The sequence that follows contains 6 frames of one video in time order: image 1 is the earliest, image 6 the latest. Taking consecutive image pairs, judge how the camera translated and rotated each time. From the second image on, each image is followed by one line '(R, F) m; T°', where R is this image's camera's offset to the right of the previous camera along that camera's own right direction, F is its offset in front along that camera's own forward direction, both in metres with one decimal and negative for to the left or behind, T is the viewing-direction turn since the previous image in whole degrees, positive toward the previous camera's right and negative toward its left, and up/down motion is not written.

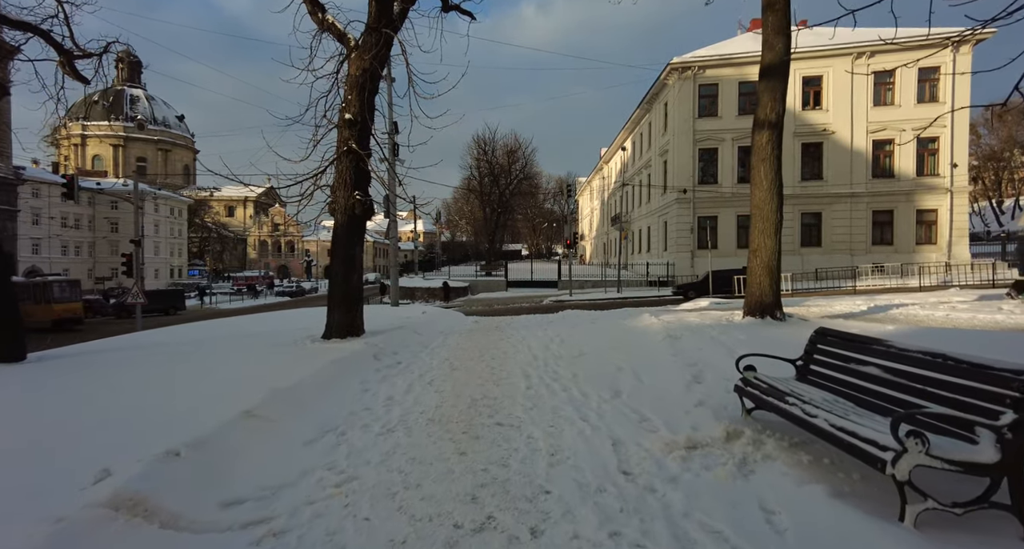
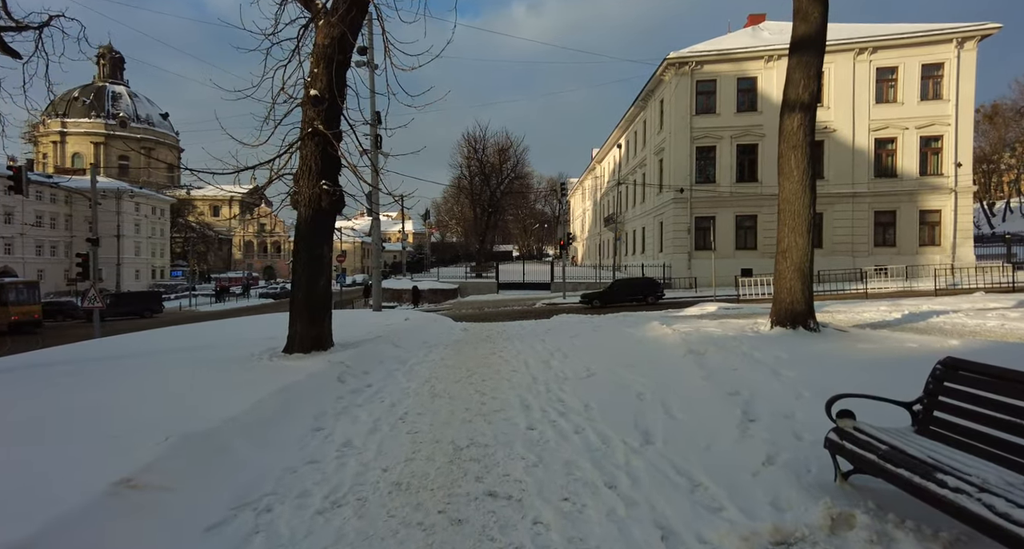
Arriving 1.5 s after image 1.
(0.0, +1.3) m; +1°
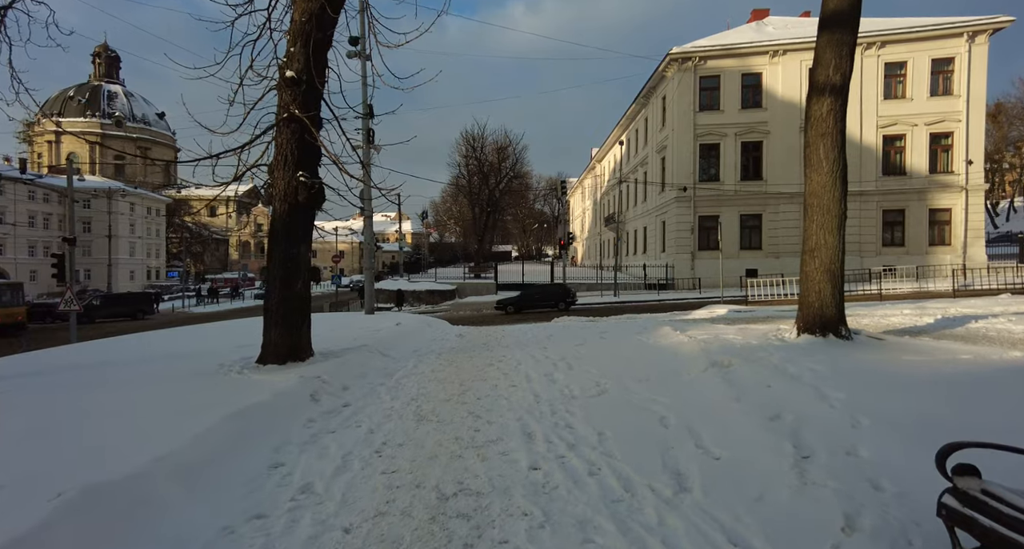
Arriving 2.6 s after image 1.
(0.0, +0.8) m; 0°
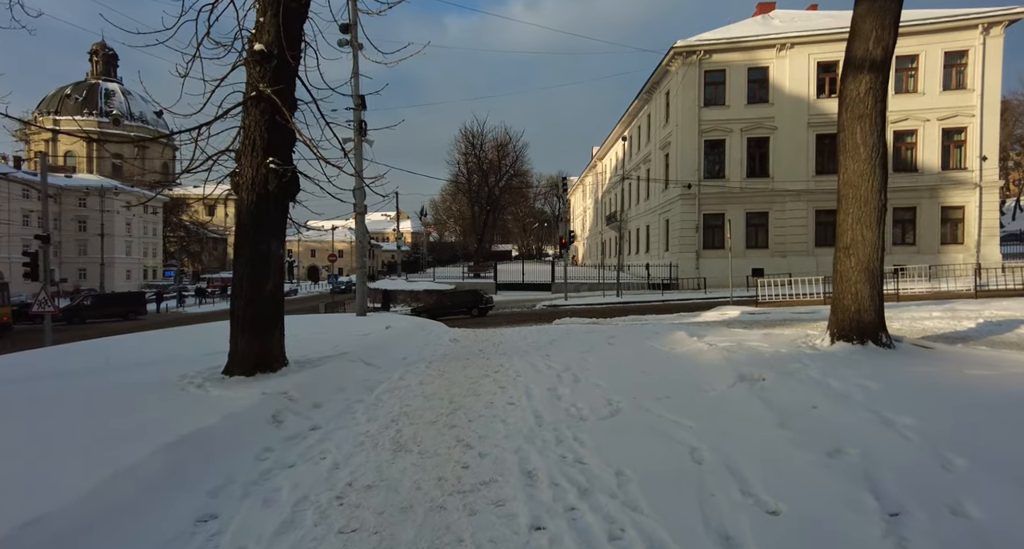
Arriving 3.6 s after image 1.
(0.0, +0.8) m; 0°
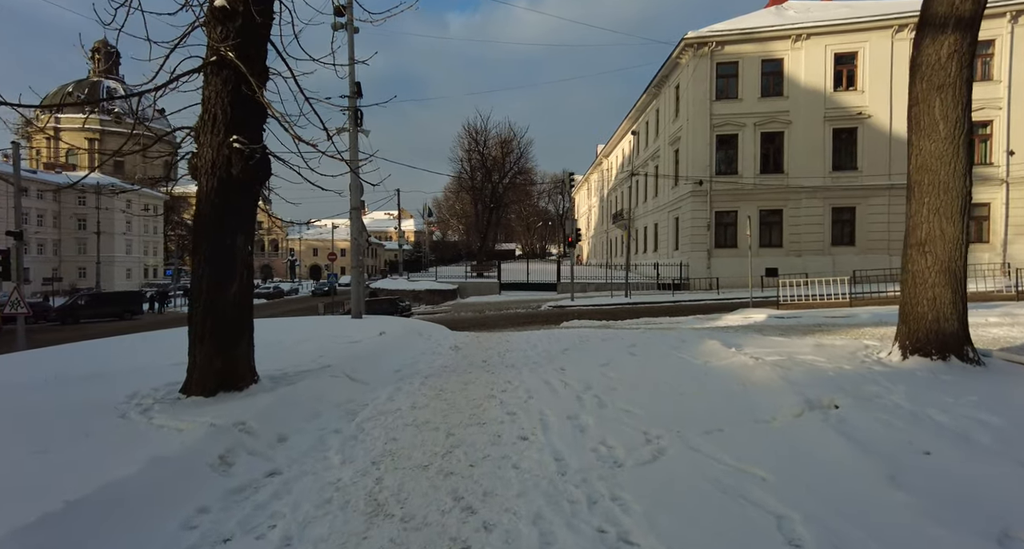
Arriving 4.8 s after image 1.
(-0.1, +1.0) m; 0°
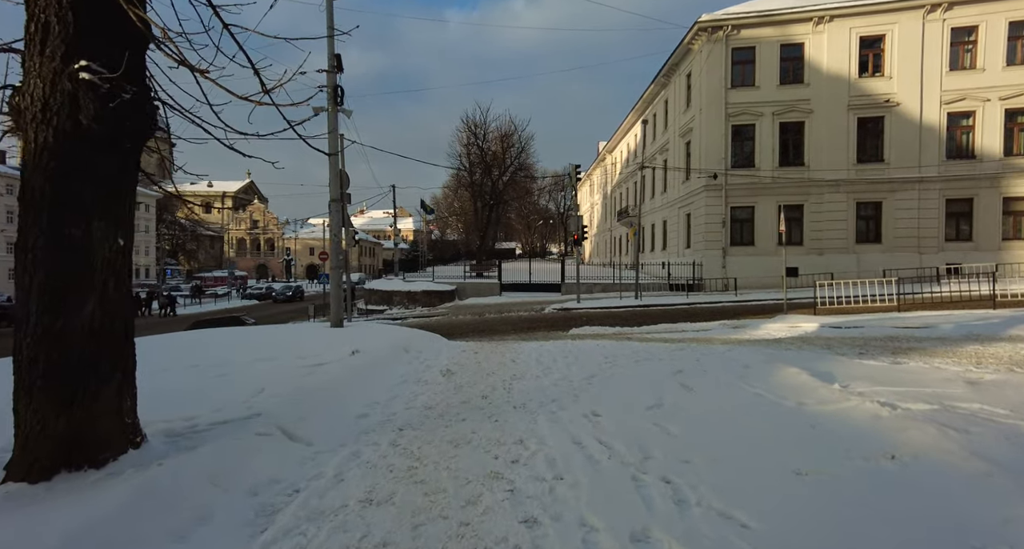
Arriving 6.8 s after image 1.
(-0.1, +2.0) m; 0°
